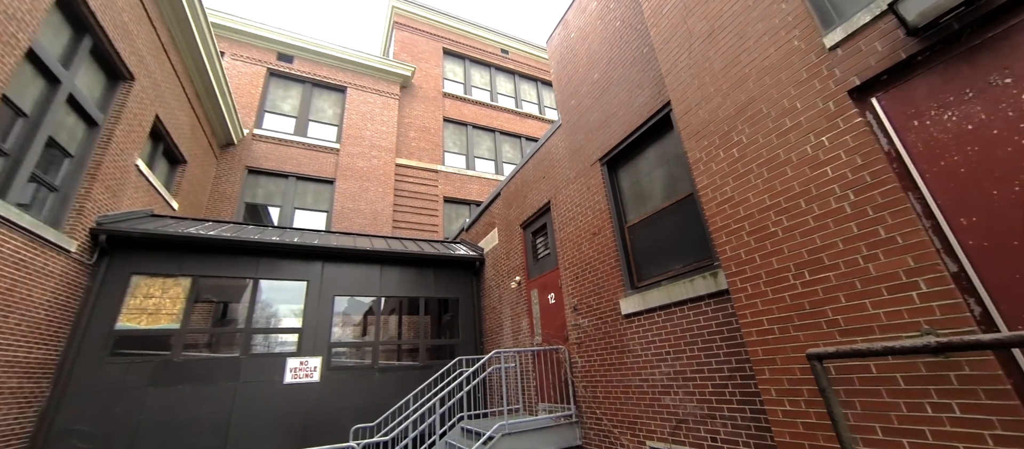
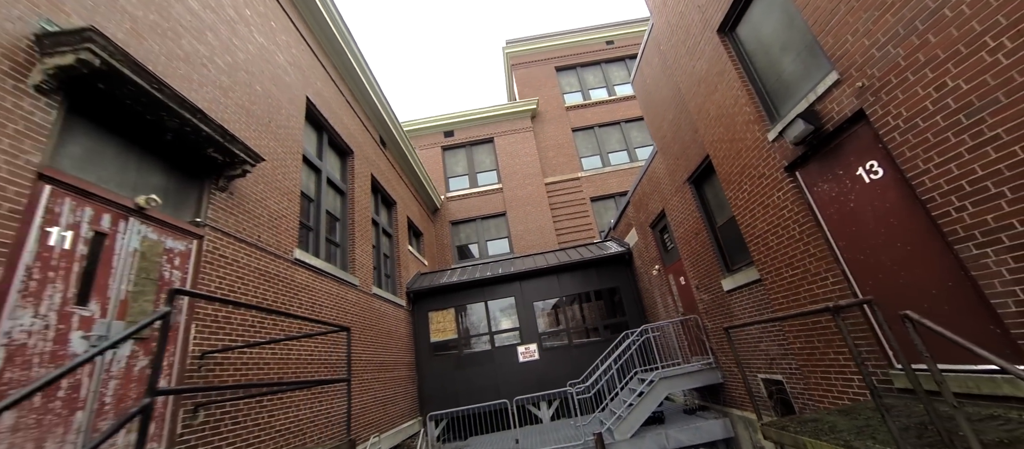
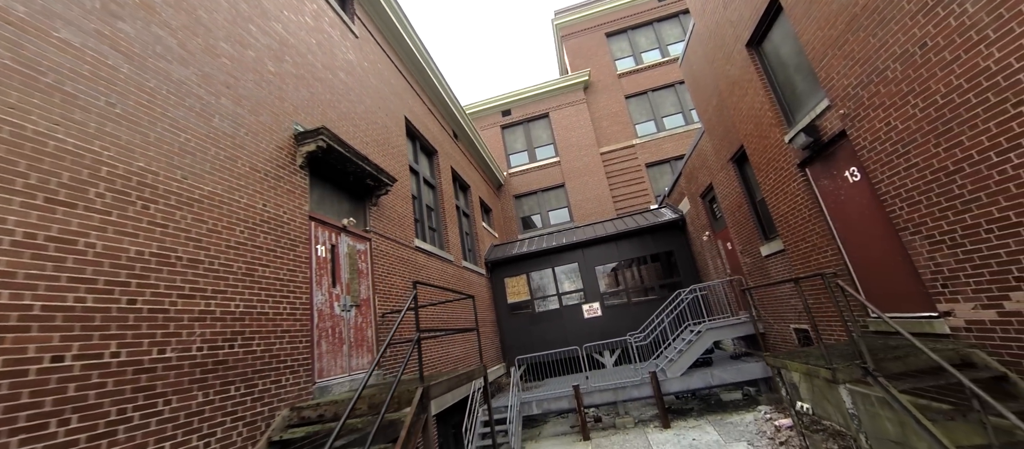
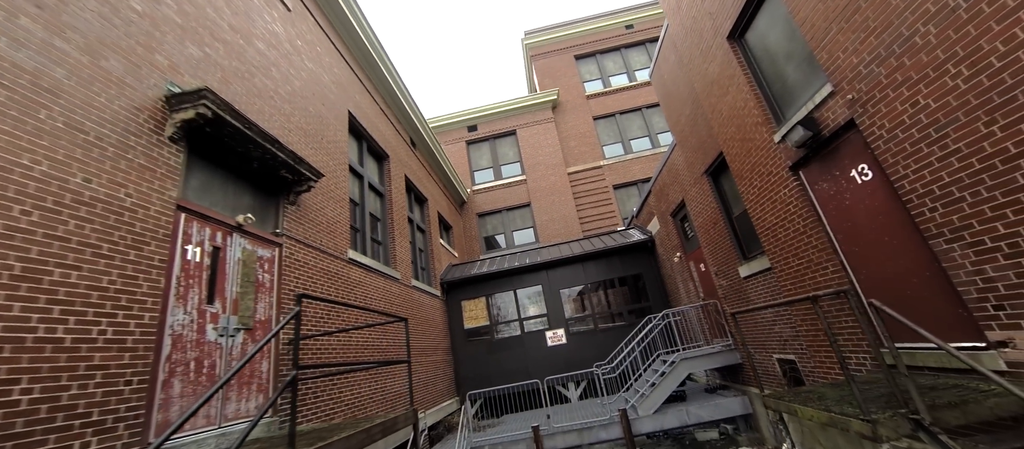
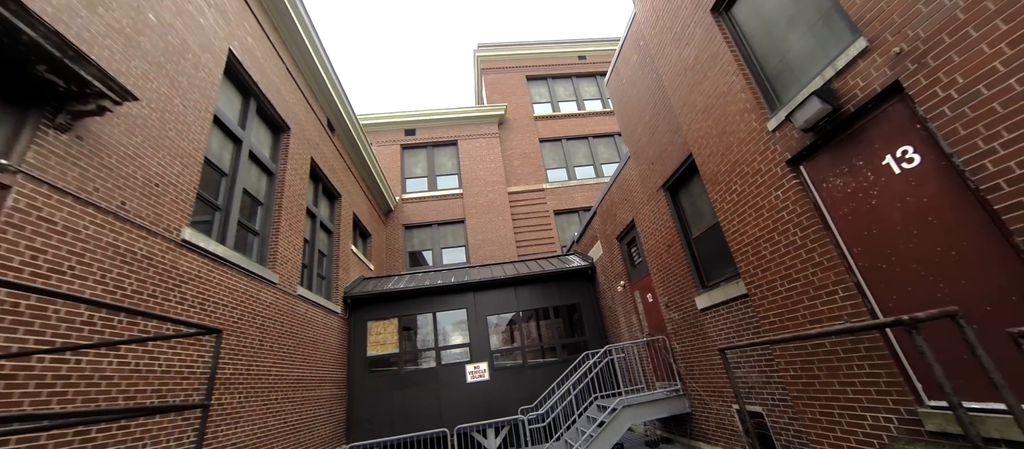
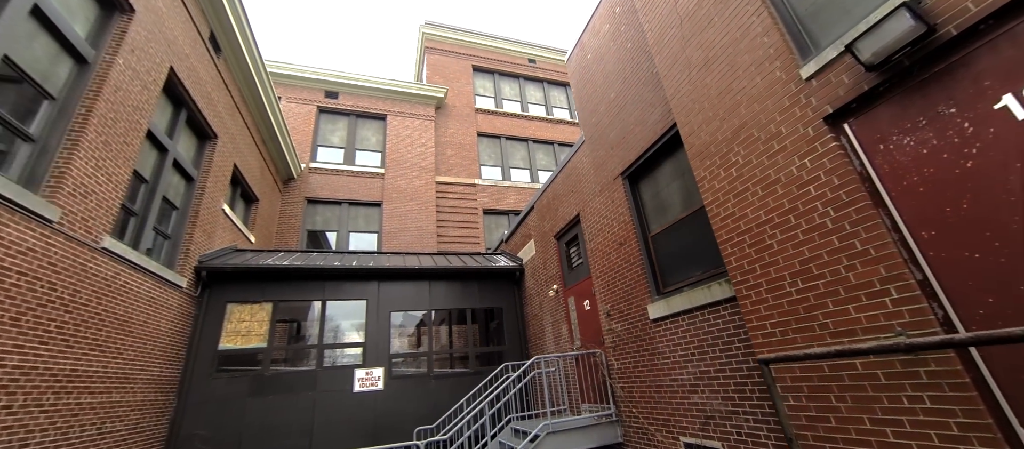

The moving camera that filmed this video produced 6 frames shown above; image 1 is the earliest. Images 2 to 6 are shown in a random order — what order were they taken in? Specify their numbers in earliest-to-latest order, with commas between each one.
6, 5, 2, 4, 3
